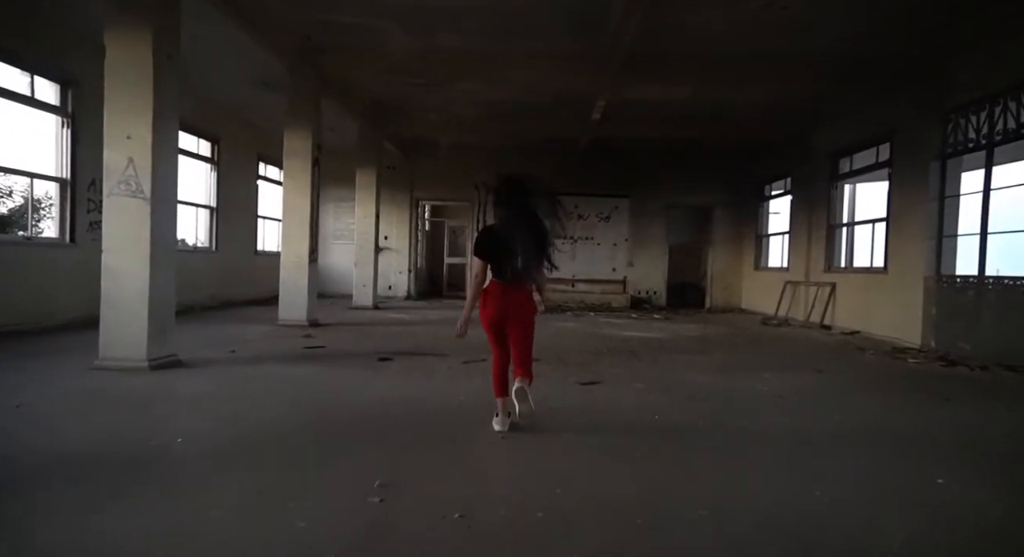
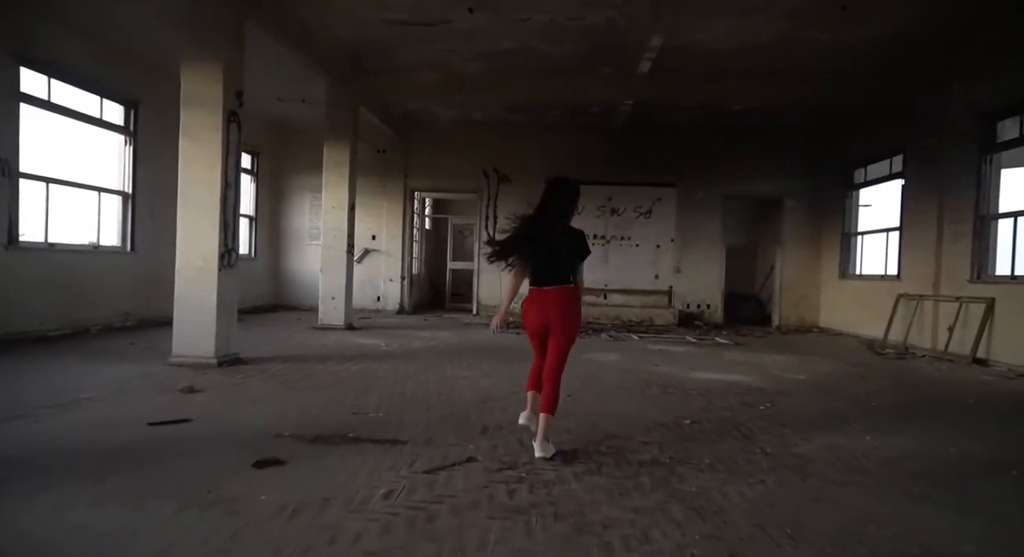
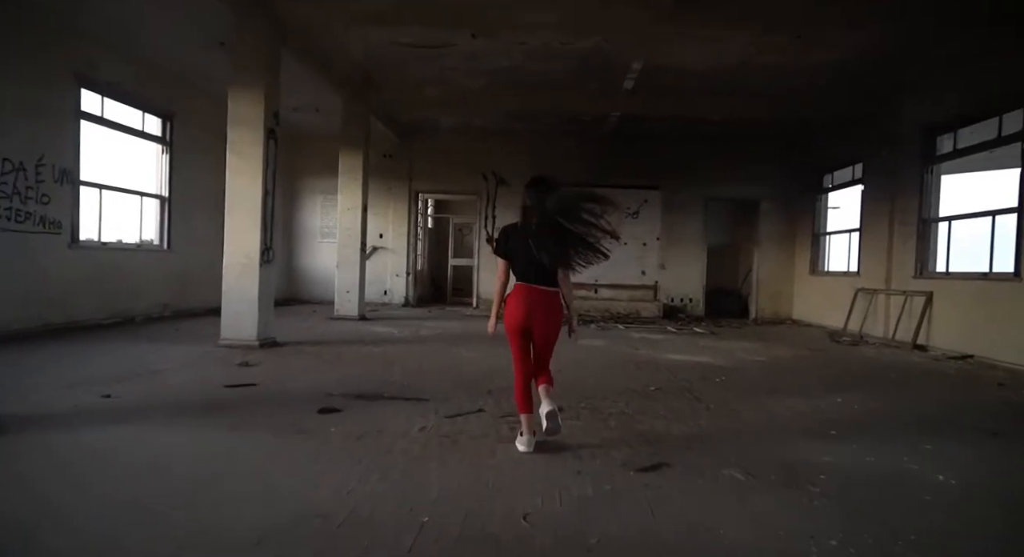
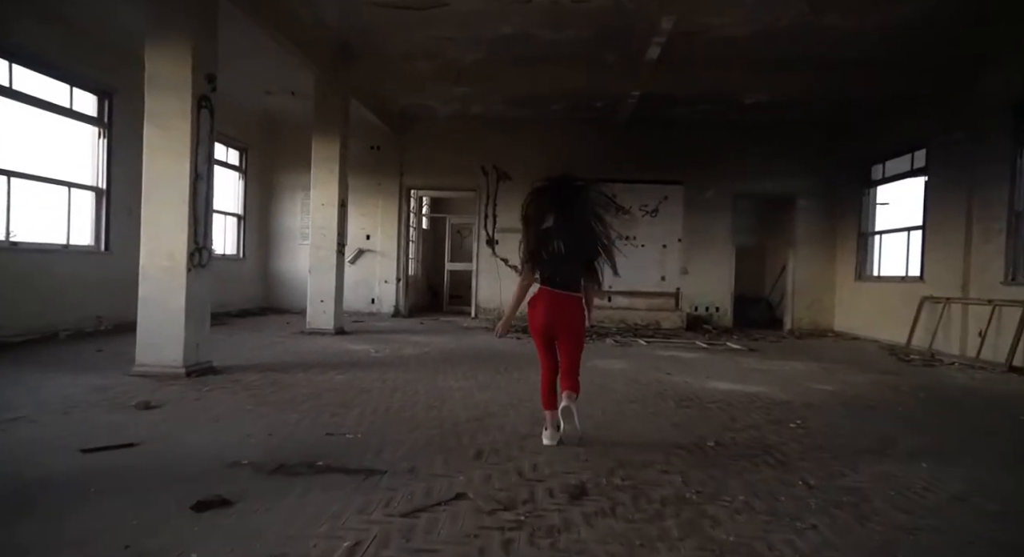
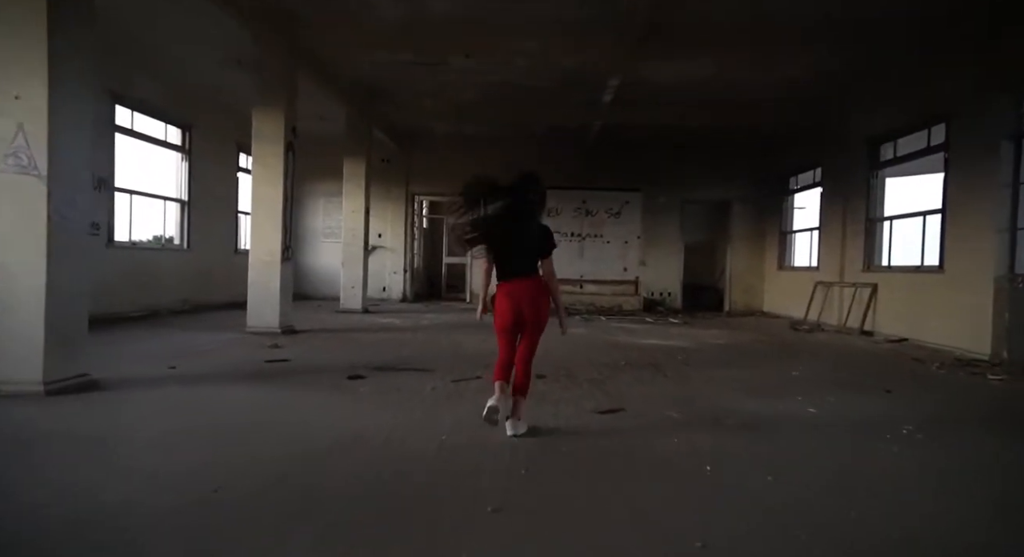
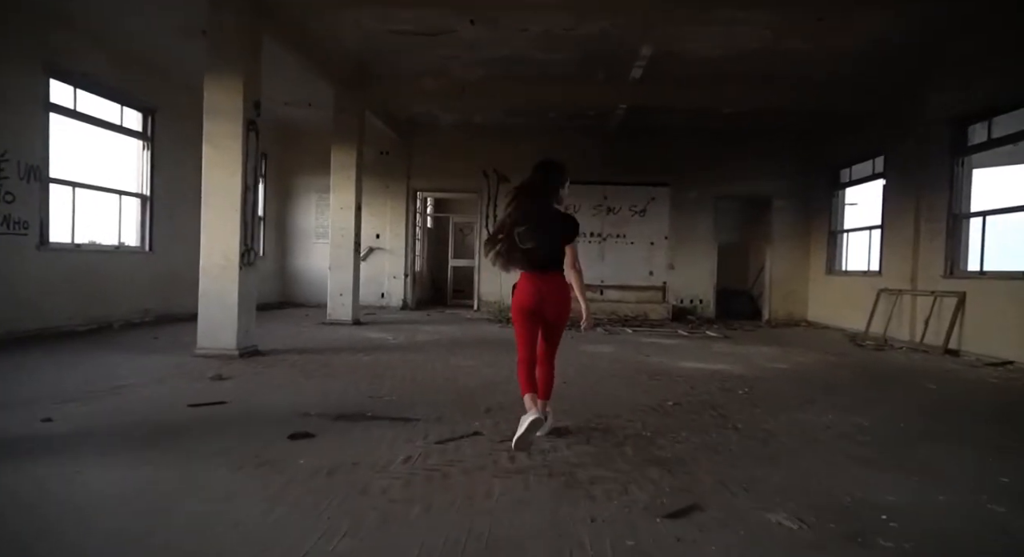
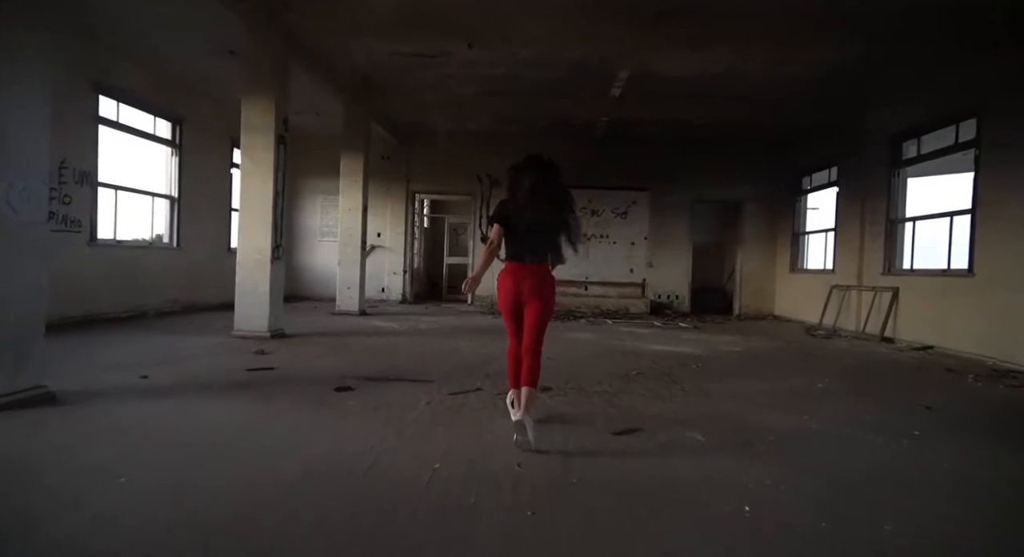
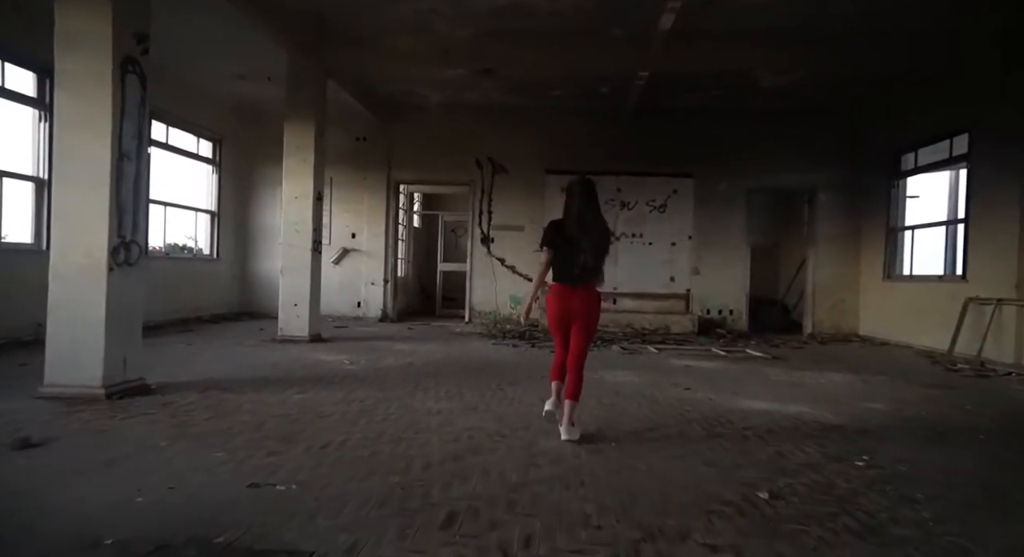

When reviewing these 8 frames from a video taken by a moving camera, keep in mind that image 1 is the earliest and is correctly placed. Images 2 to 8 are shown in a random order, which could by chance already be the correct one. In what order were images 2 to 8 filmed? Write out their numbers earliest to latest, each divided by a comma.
5, 7, 3, 6, 2, 4, 8
